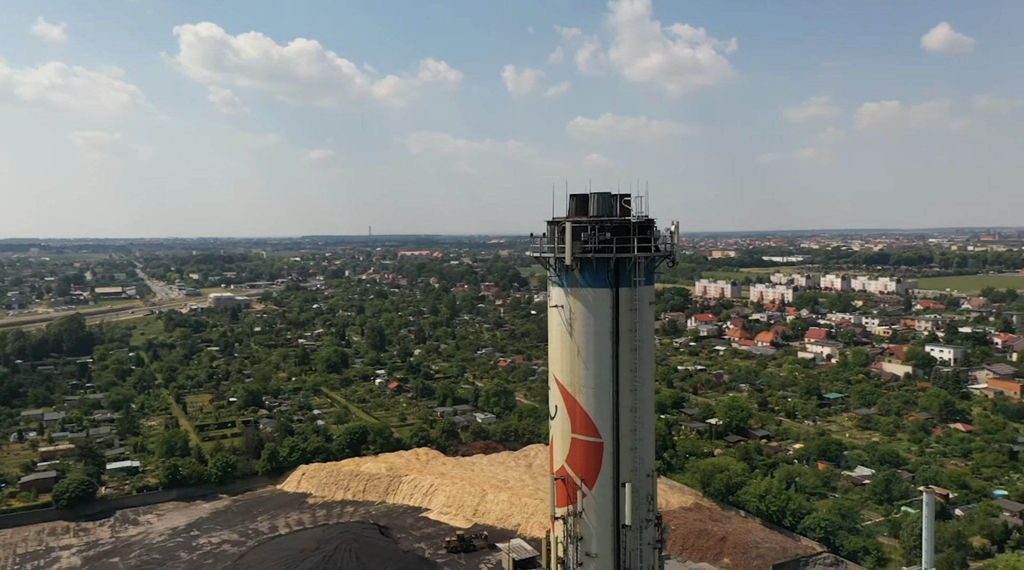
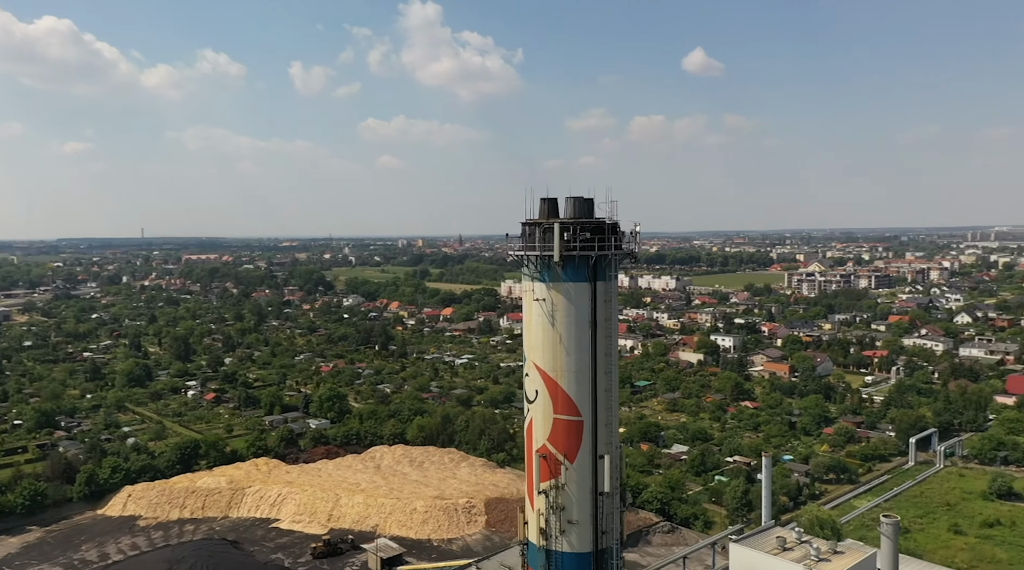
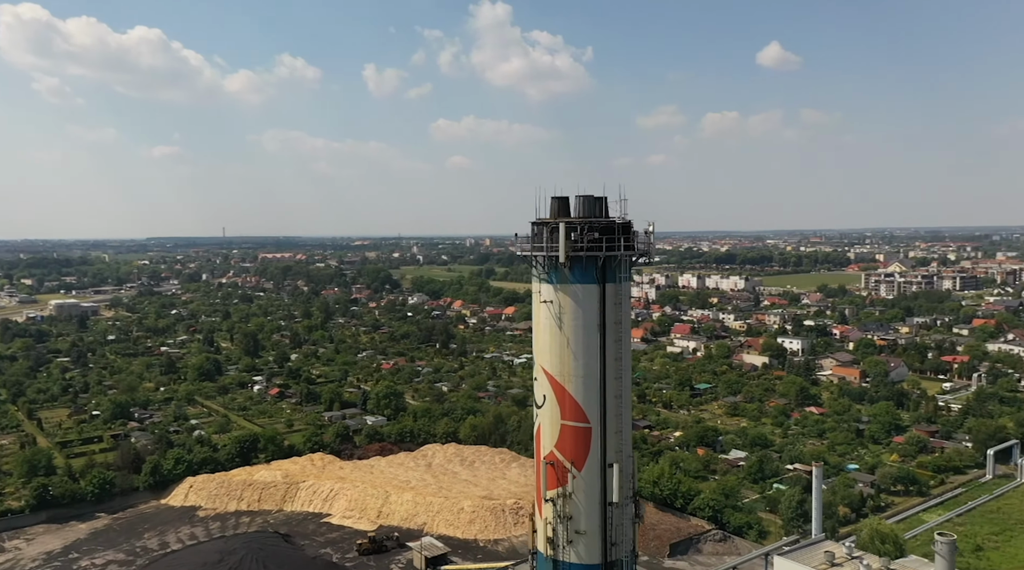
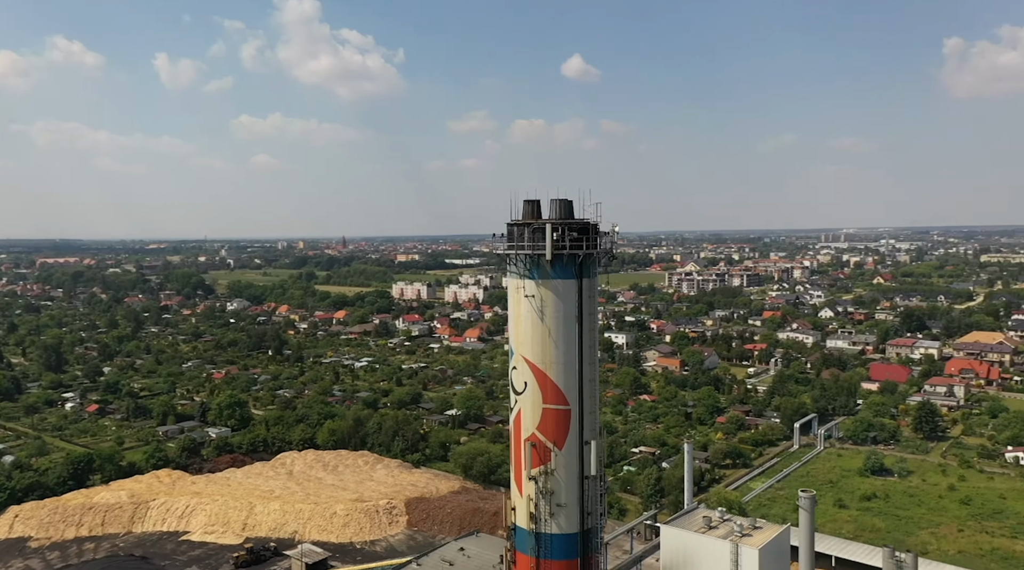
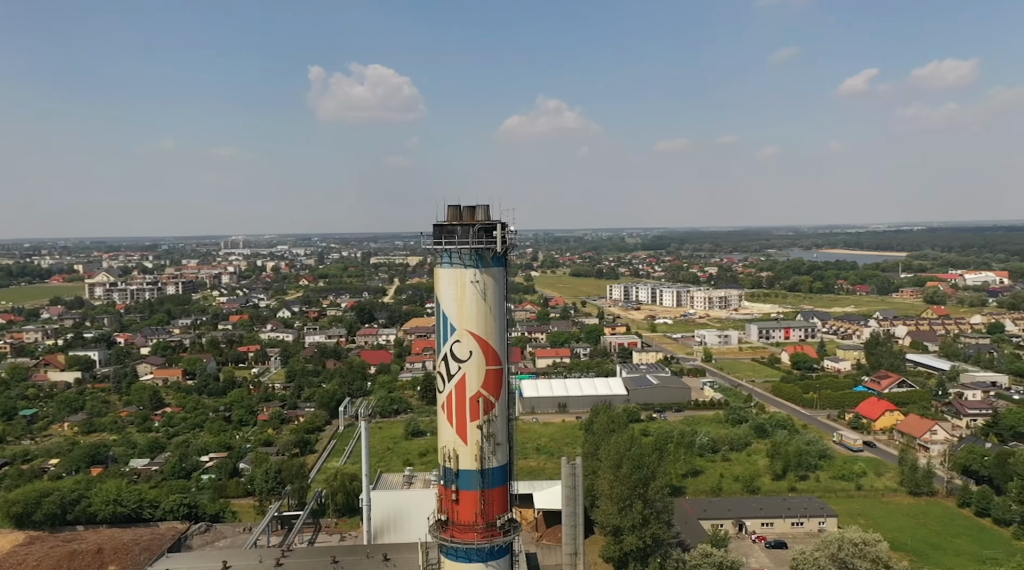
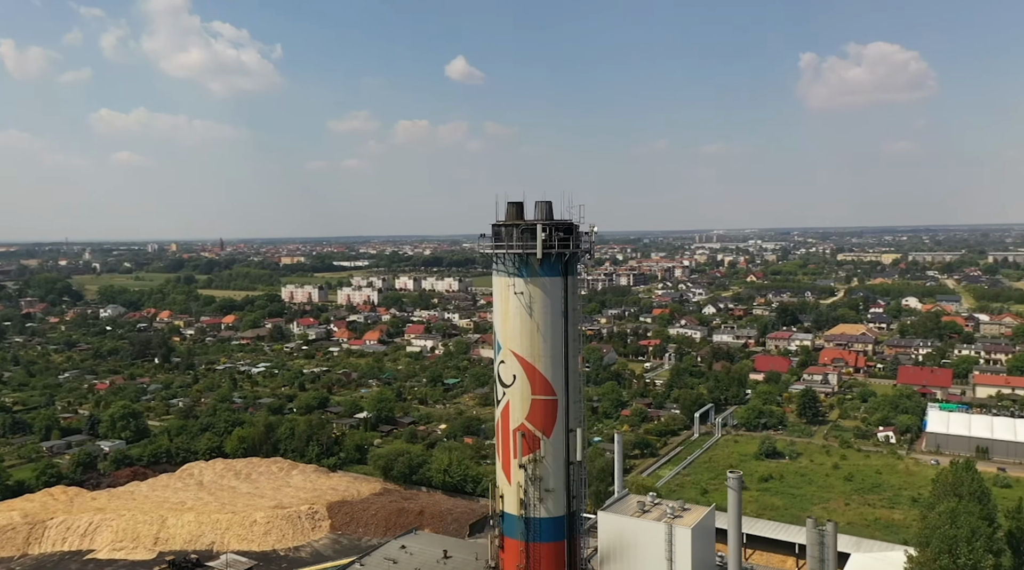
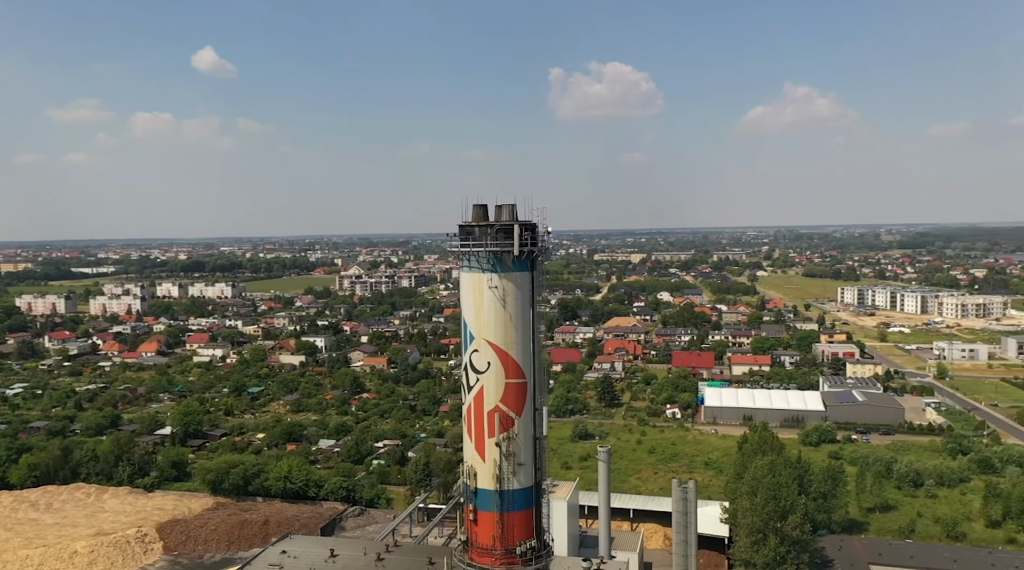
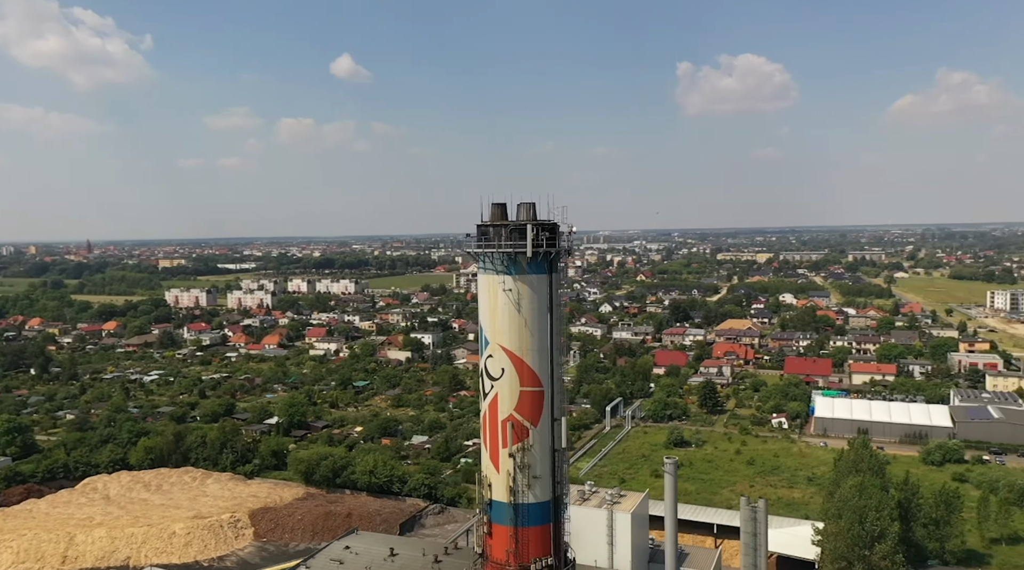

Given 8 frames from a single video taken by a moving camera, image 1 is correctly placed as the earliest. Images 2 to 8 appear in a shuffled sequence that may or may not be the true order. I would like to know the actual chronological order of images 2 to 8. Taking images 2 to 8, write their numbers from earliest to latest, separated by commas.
3, 2, 4, 6, 8, 7, 5
